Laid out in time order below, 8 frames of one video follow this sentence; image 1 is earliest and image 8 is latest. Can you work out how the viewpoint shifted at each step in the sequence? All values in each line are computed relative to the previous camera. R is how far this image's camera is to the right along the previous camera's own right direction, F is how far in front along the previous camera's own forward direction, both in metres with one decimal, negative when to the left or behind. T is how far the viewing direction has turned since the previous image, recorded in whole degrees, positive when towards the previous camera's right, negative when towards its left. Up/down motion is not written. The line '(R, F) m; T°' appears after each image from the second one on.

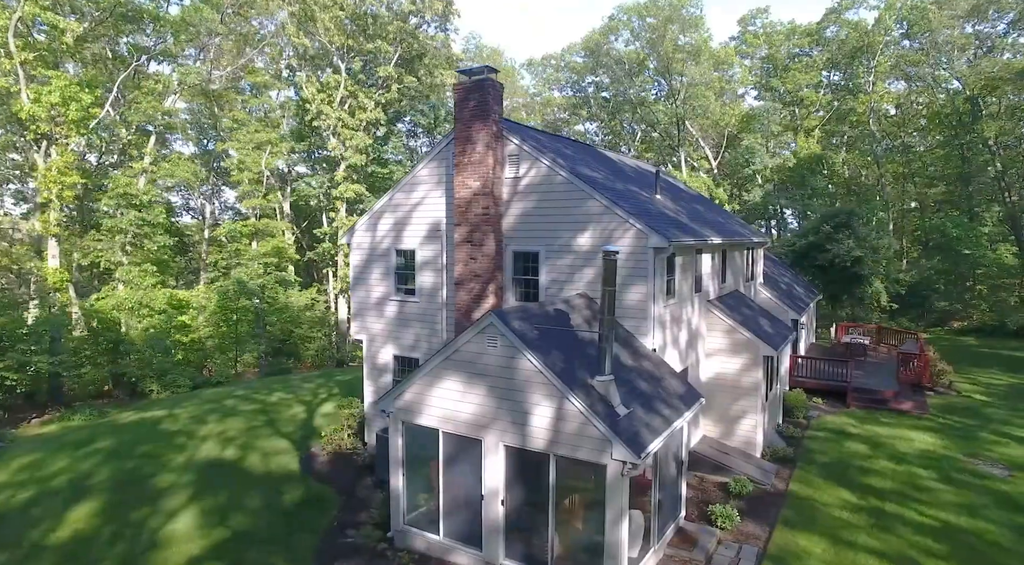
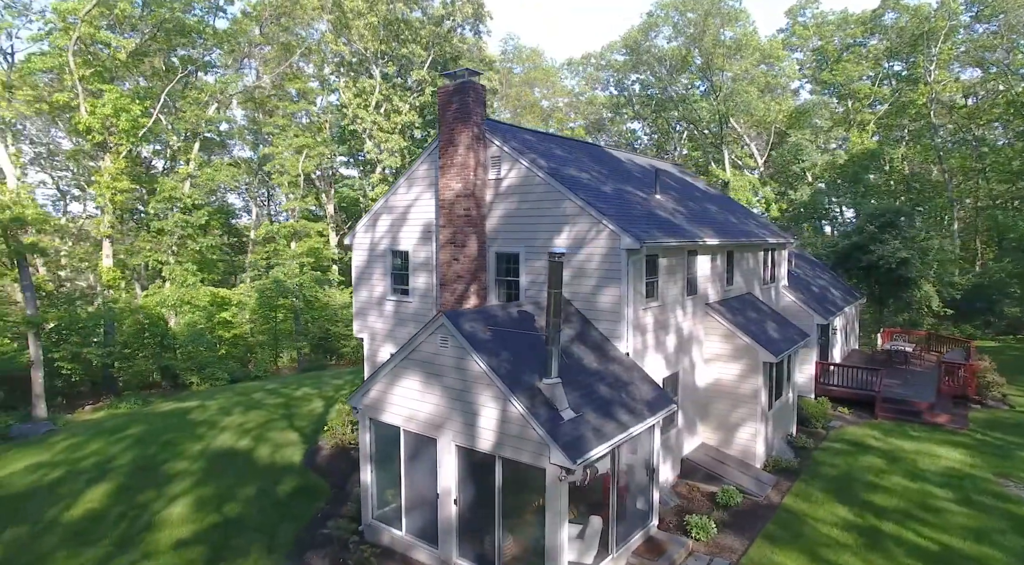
(+1.9, 0.0) m; -6°
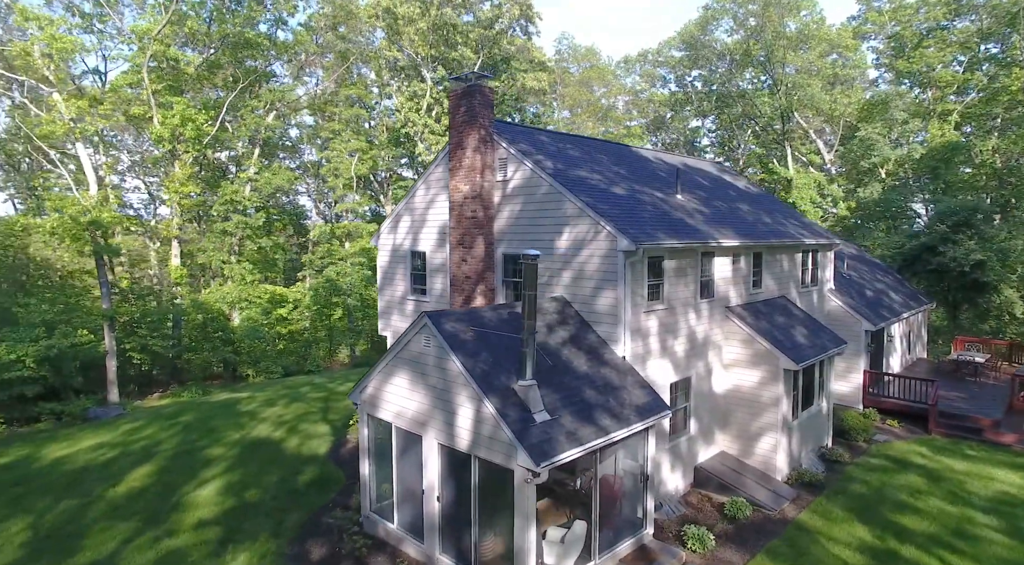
(+1.6, 0.0) m; -7°
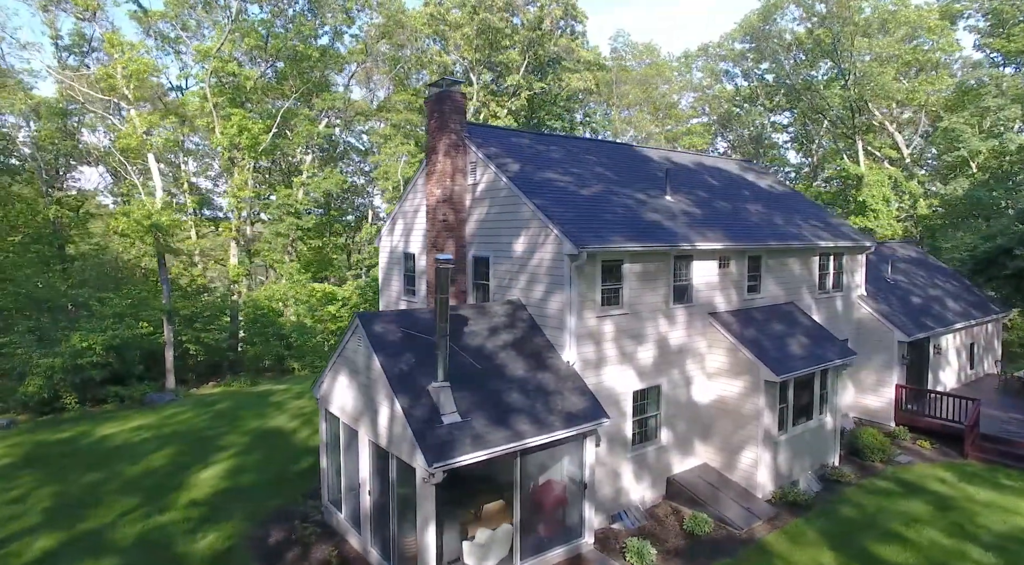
(+2.9, +0.2) m; -9°
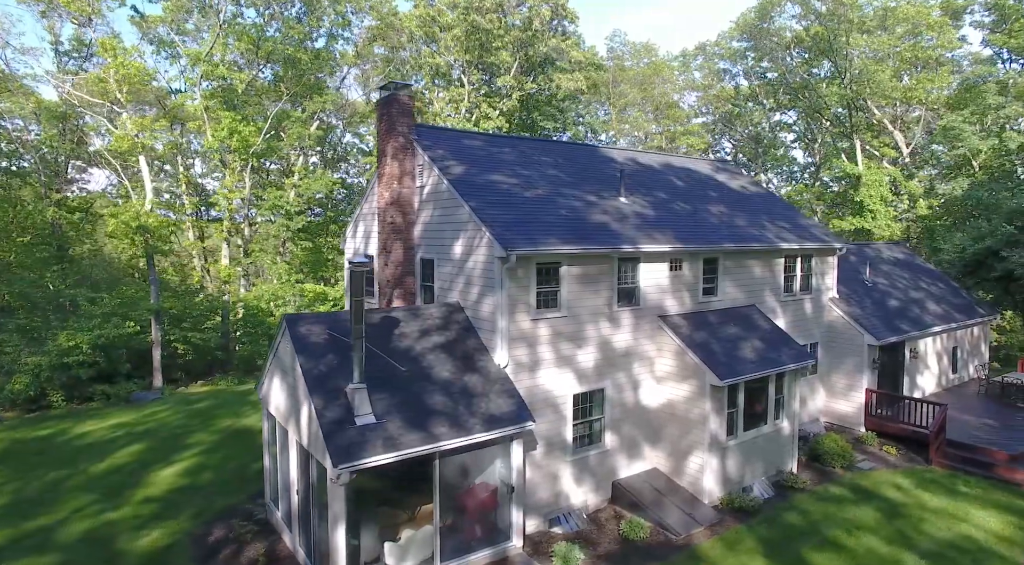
(+1.7, 0.0) m; -2°
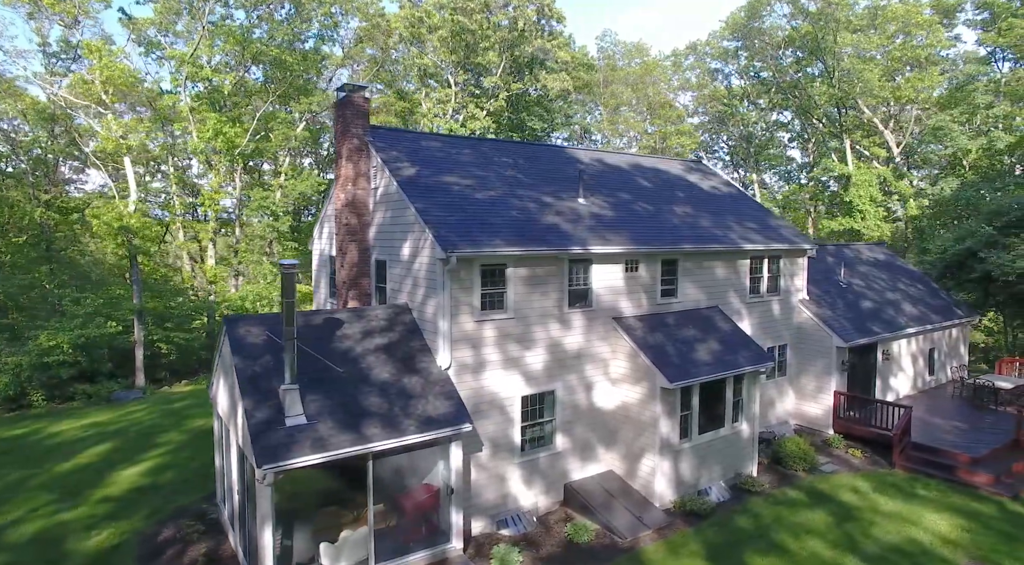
(+1.2, 0.0) m; -1°
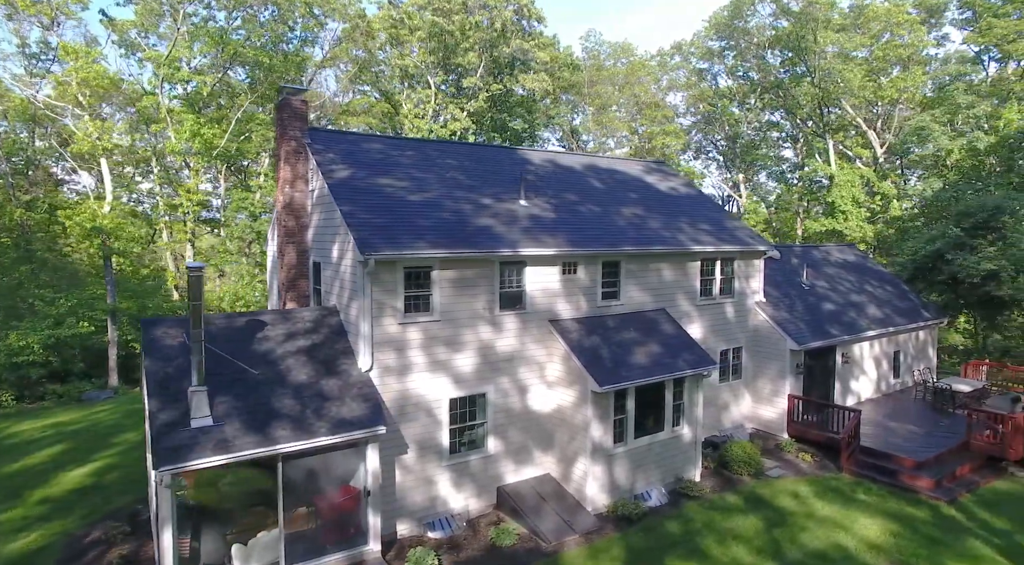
(+1.6, +0.1) m; -1°
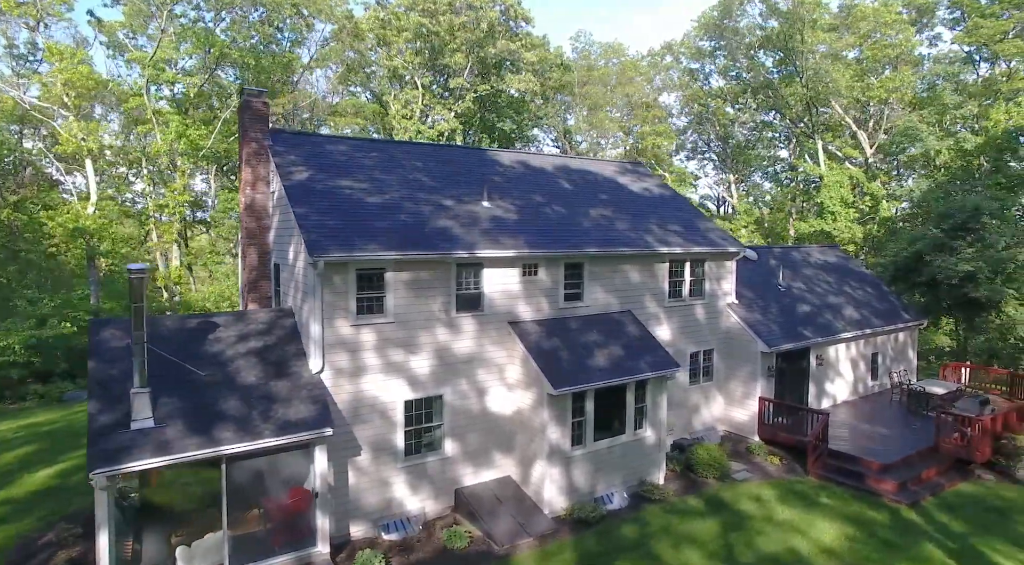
(+1.0, +0.1) m; -1°
